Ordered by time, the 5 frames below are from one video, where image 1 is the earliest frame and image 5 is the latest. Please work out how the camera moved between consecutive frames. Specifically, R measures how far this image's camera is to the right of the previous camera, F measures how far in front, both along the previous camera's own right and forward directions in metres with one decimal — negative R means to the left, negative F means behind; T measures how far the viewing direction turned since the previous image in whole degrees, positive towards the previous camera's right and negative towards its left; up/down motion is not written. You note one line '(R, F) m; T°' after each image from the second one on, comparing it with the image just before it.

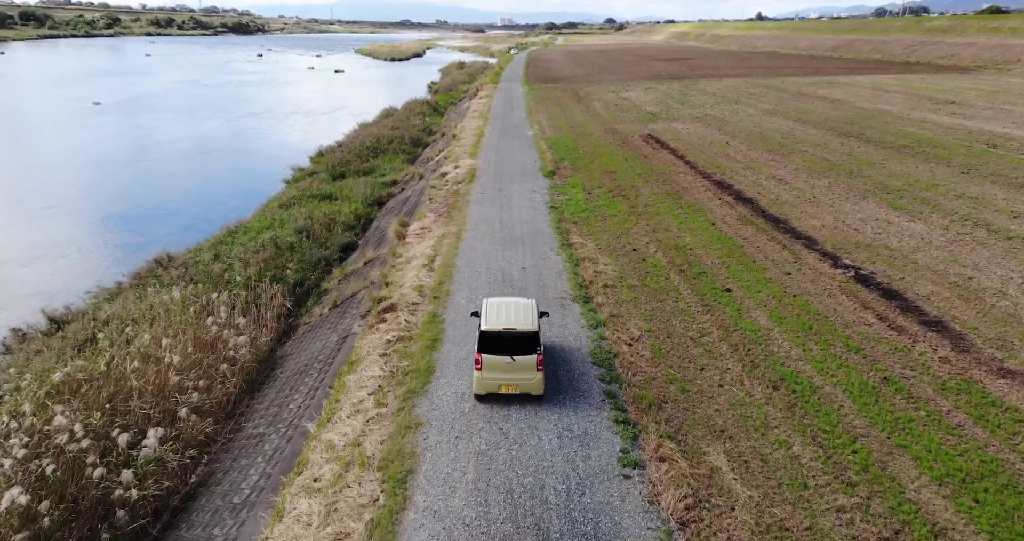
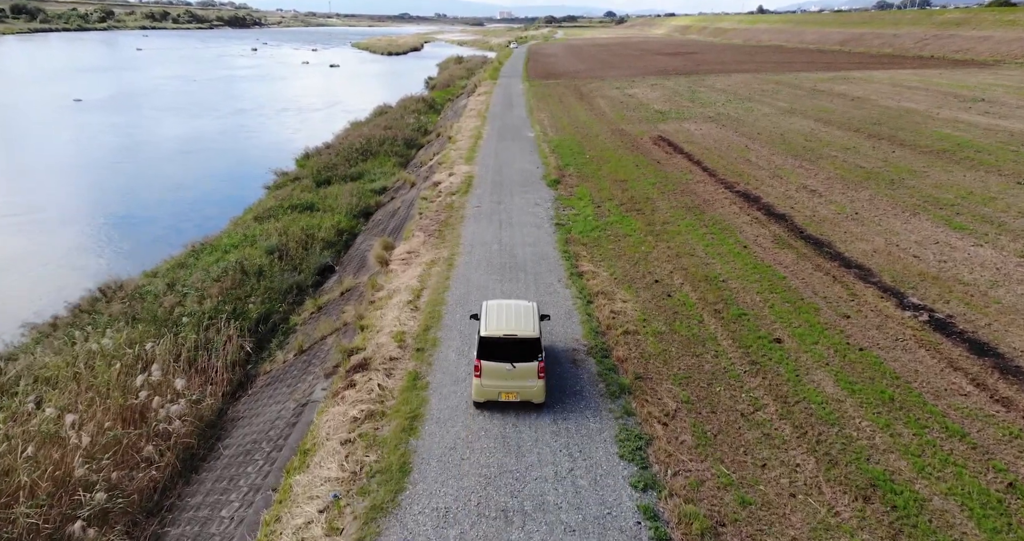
(0.0, +3.4) m; 0°
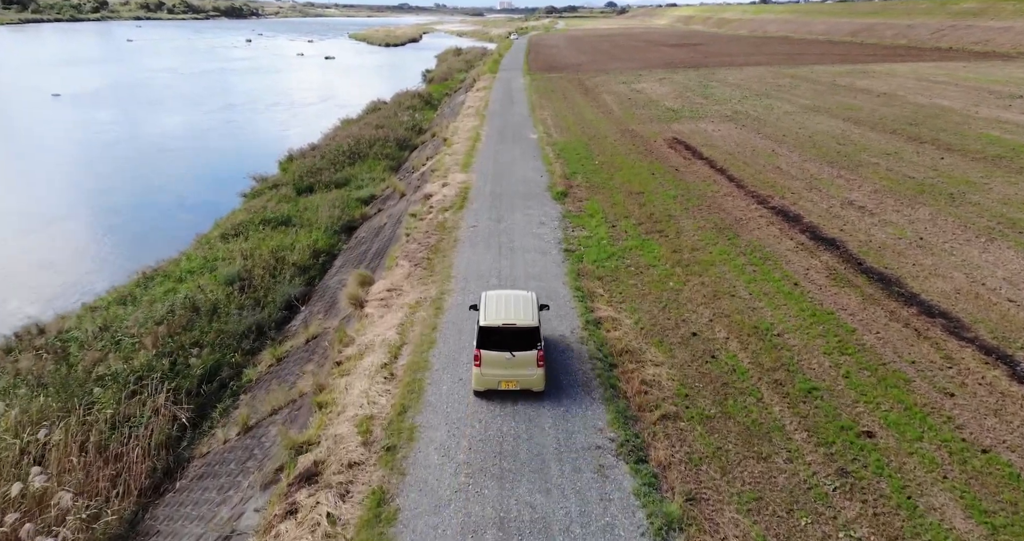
(-0.1, +3.7) m; 0°
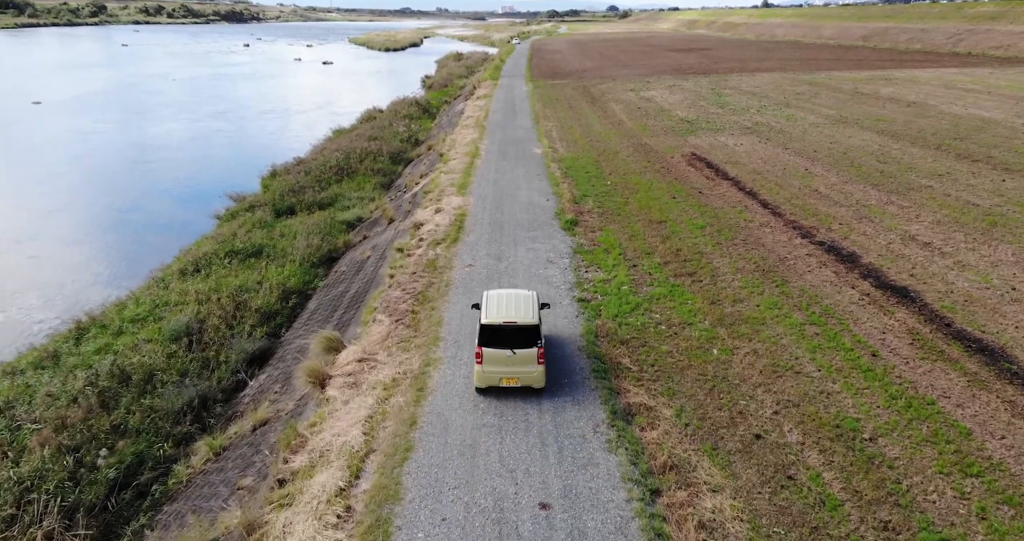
(0.0, +3.6) m; 0°
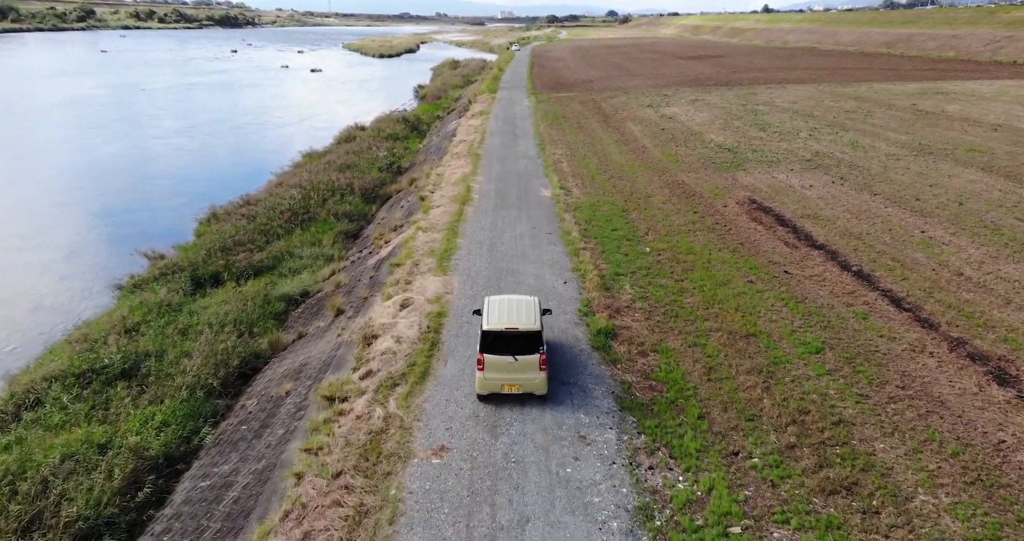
(-0.1, +8.6) m; 0°
